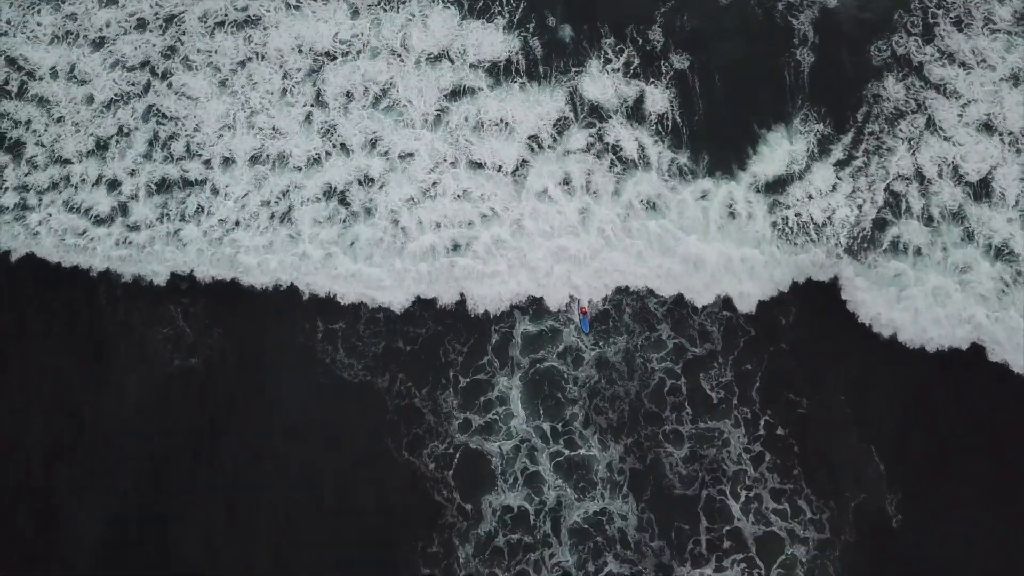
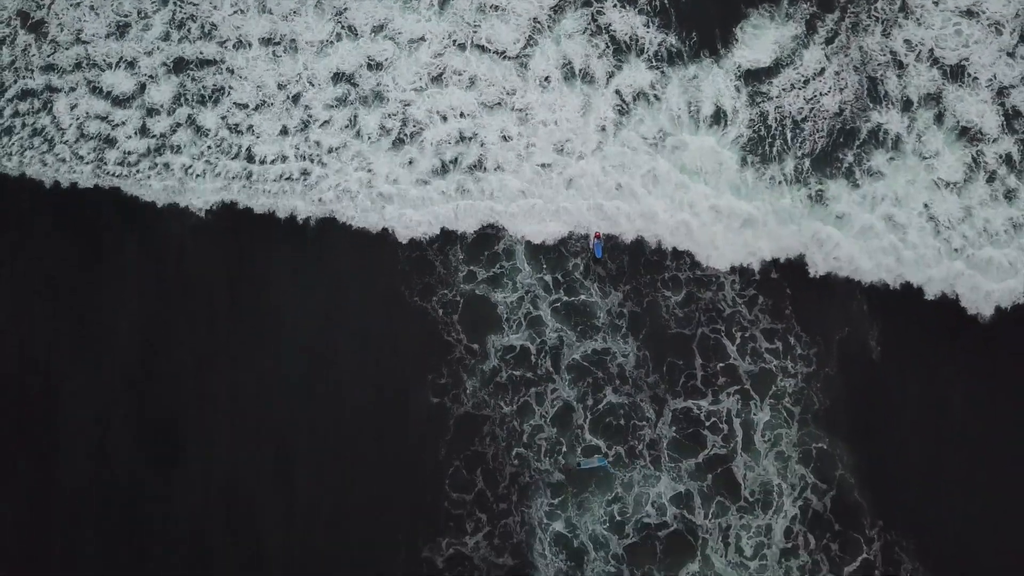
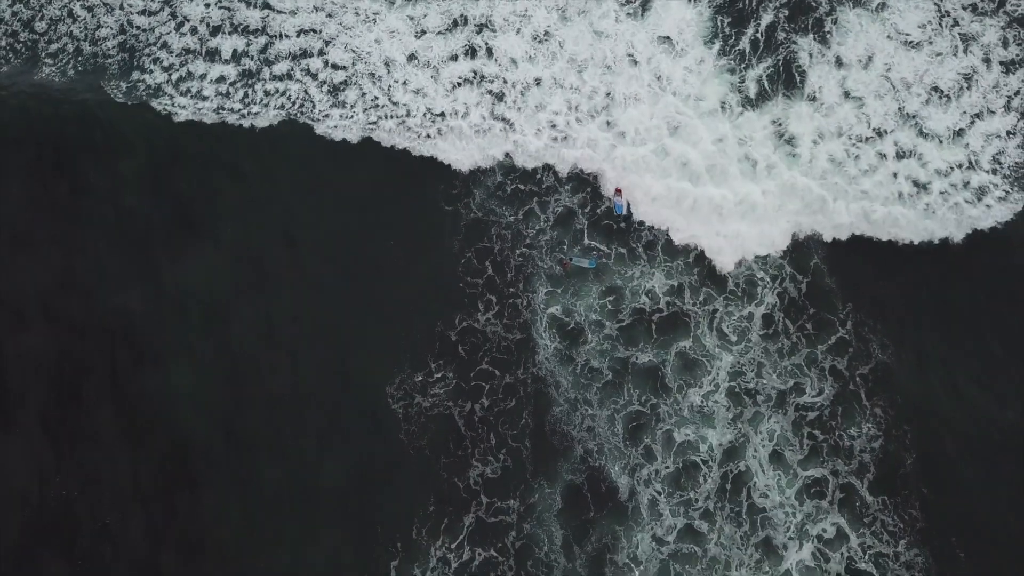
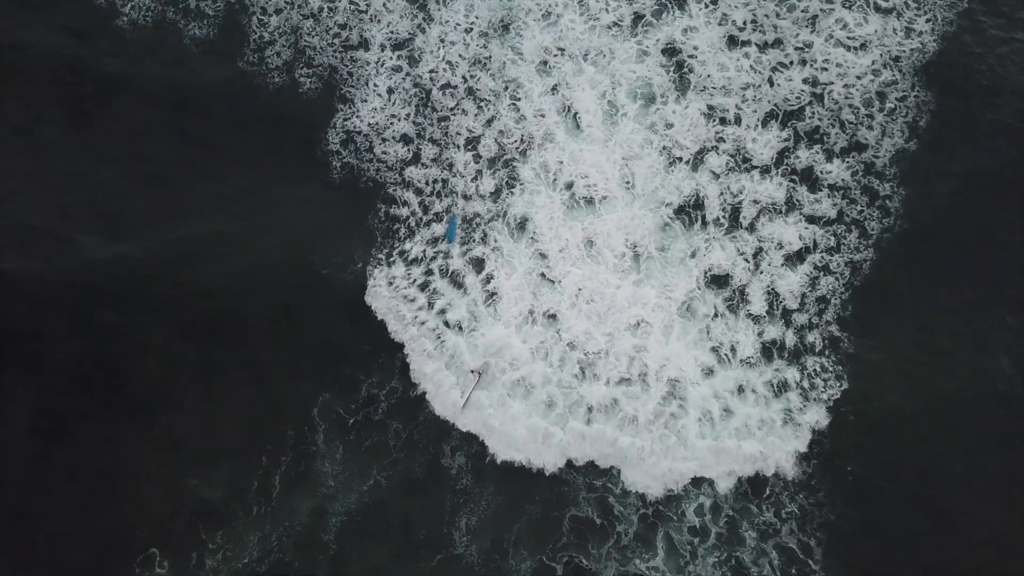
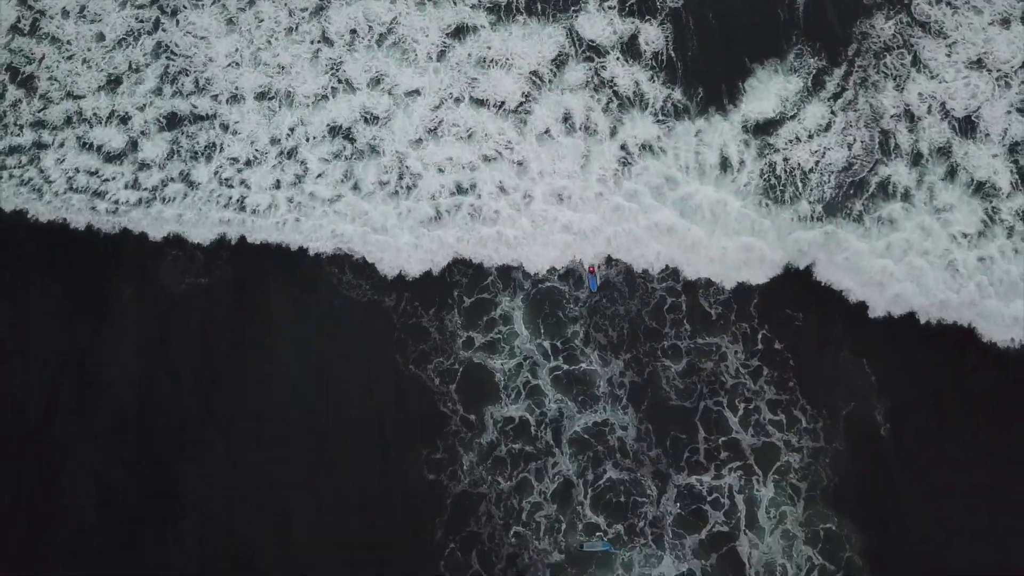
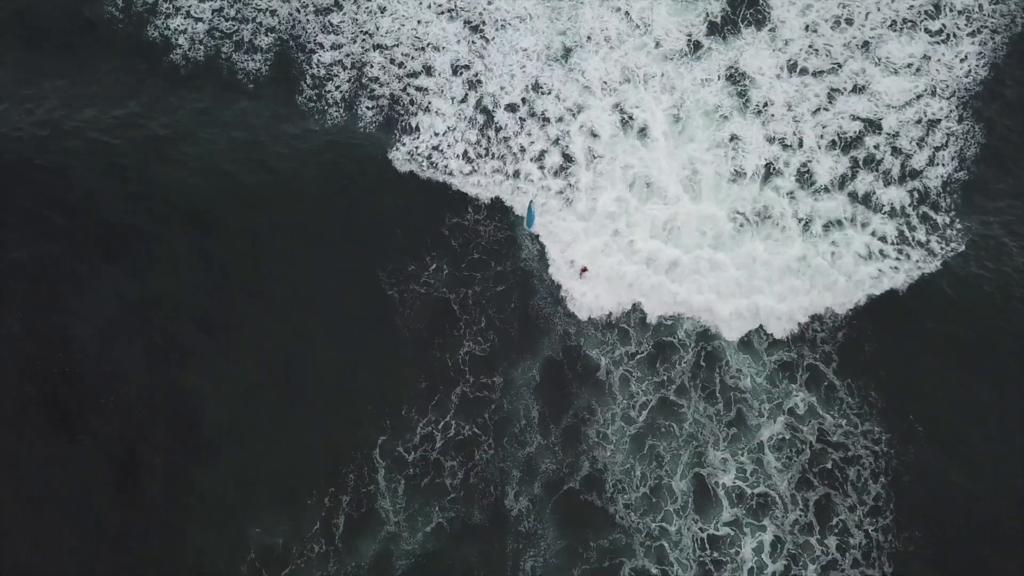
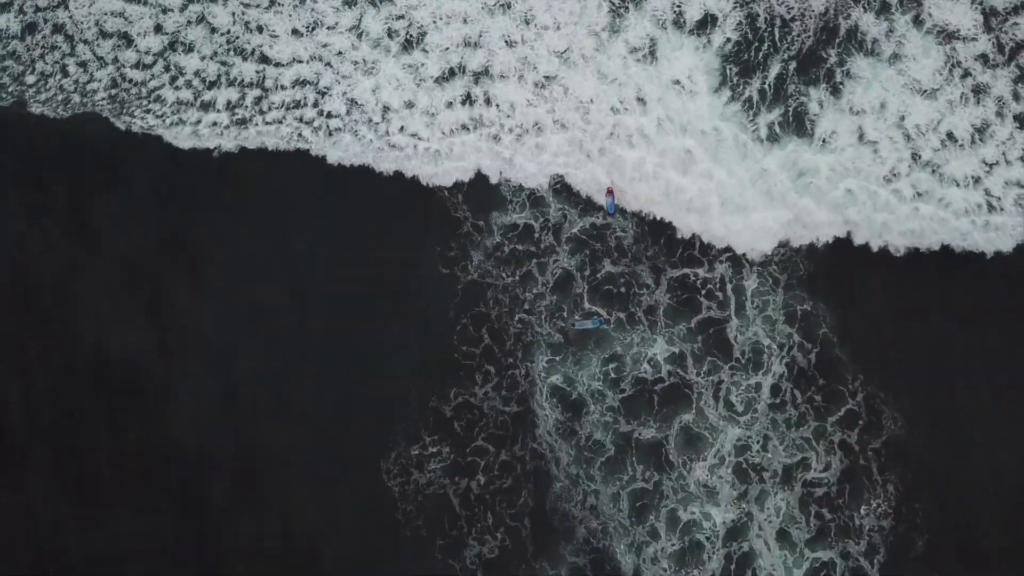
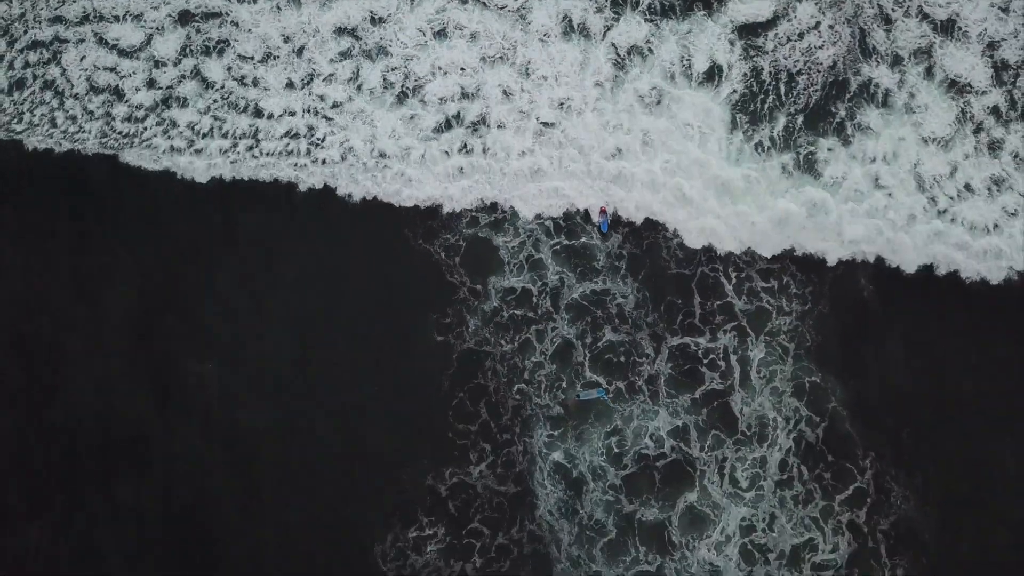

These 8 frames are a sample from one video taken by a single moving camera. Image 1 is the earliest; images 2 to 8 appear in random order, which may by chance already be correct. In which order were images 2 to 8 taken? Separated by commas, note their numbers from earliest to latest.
5, 2, 8, 7, 3, 6, 4
